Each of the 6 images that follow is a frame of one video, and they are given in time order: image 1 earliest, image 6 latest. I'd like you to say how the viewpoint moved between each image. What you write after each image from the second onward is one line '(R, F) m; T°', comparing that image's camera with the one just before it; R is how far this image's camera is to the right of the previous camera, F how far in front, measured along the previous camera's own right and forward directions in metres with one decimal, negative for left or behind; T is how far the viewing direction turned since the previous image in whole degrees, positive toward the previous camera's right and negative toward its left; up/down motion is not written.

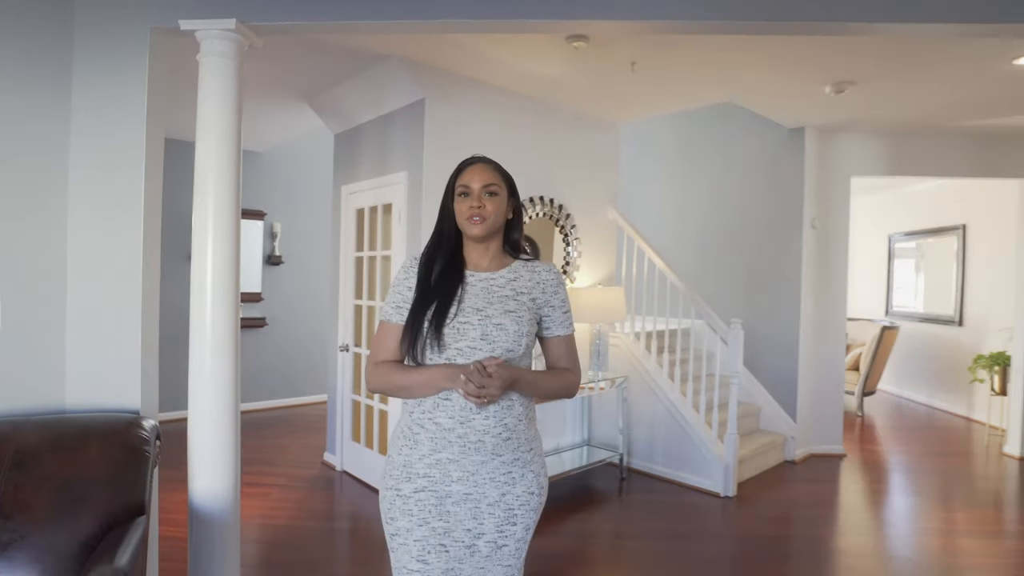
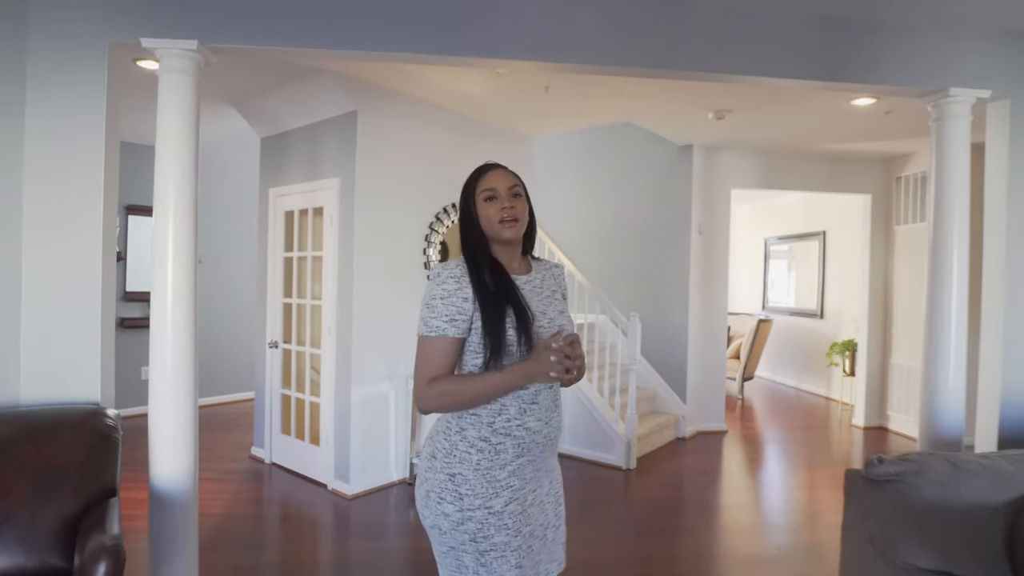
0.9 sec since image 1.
(-0.1, -0.3) m; +9°
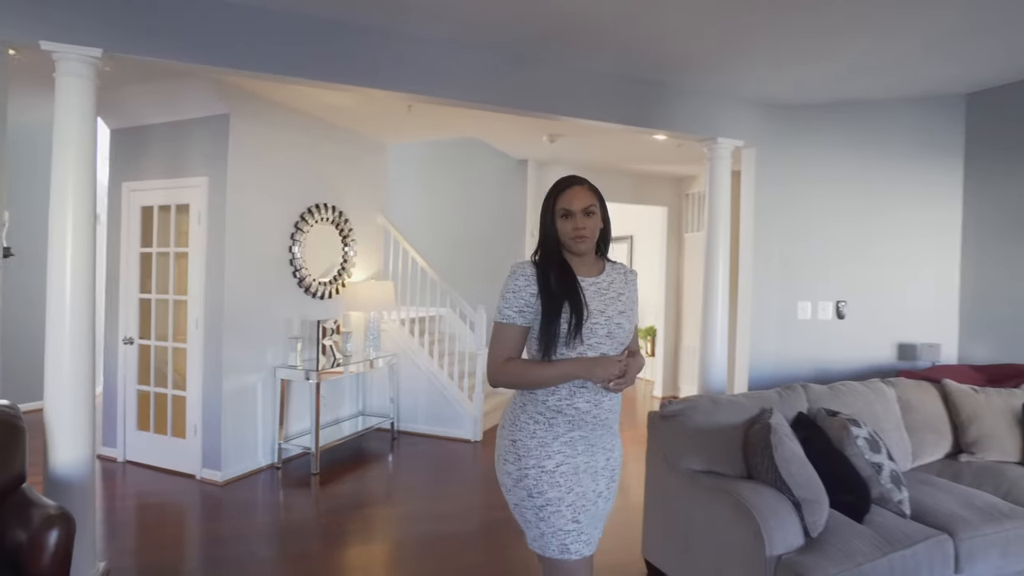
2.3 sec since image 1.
(-0.3, -0.5) m; +16°
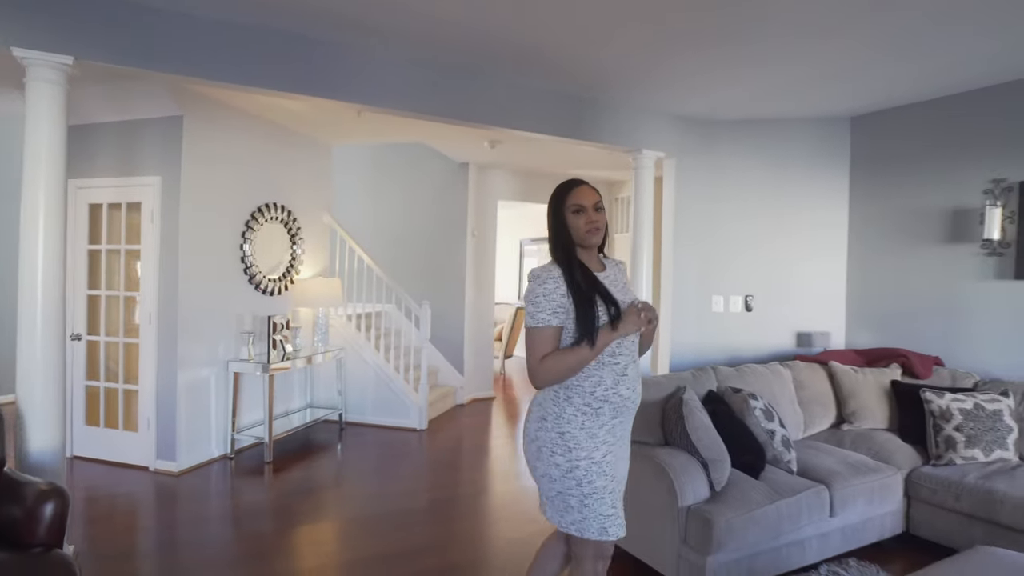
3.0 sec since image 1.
(-0.1, -0.3) m; +6°
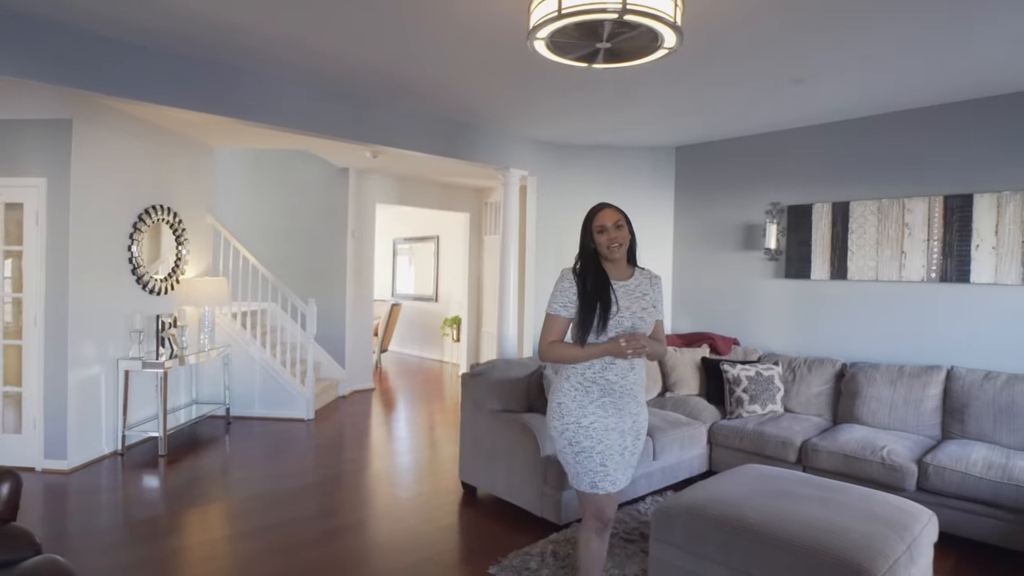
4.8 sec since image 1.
(-0.2, -0.6) m; +12°
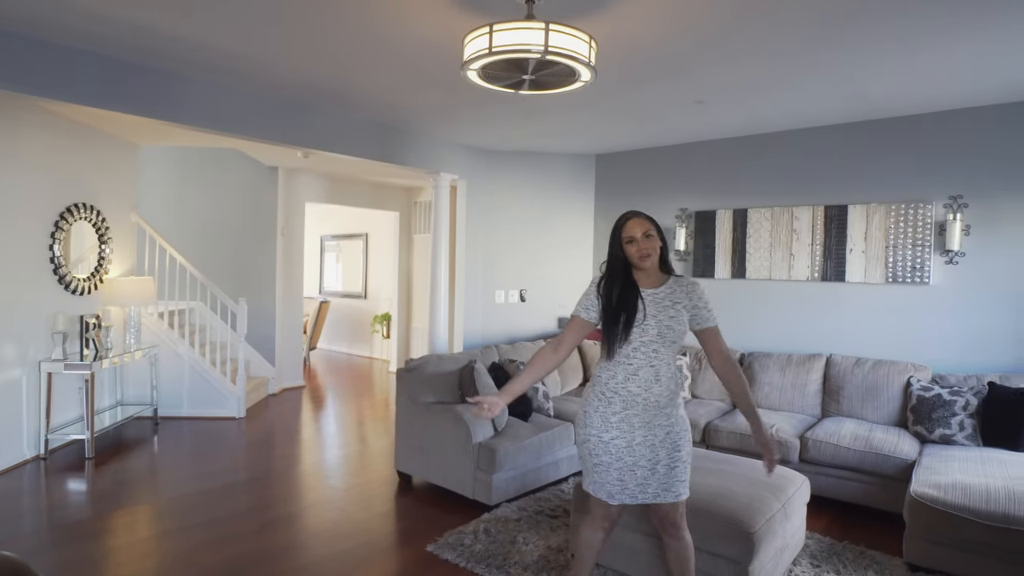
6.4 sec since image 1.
(0.0, -0.3) m; +7°
